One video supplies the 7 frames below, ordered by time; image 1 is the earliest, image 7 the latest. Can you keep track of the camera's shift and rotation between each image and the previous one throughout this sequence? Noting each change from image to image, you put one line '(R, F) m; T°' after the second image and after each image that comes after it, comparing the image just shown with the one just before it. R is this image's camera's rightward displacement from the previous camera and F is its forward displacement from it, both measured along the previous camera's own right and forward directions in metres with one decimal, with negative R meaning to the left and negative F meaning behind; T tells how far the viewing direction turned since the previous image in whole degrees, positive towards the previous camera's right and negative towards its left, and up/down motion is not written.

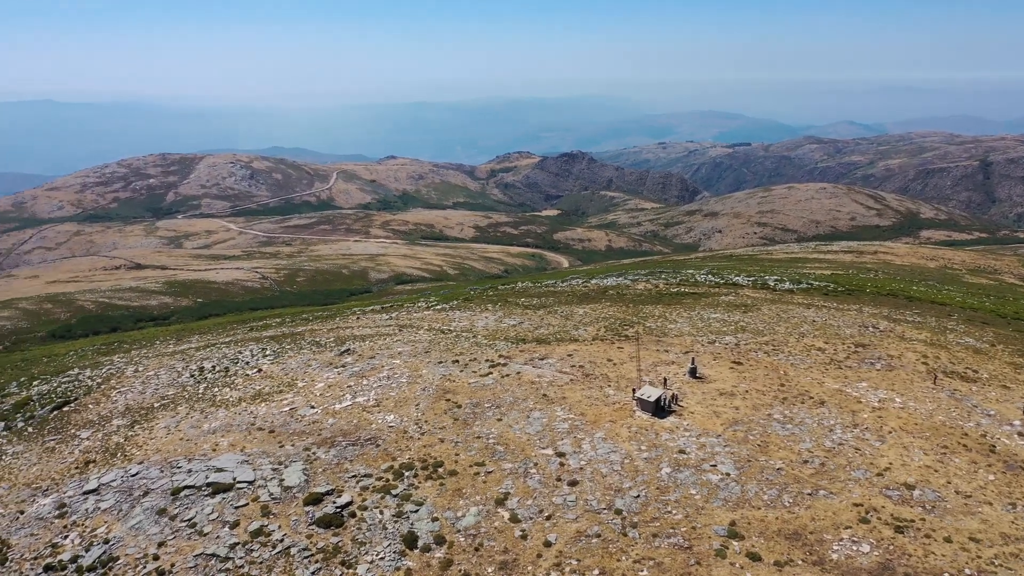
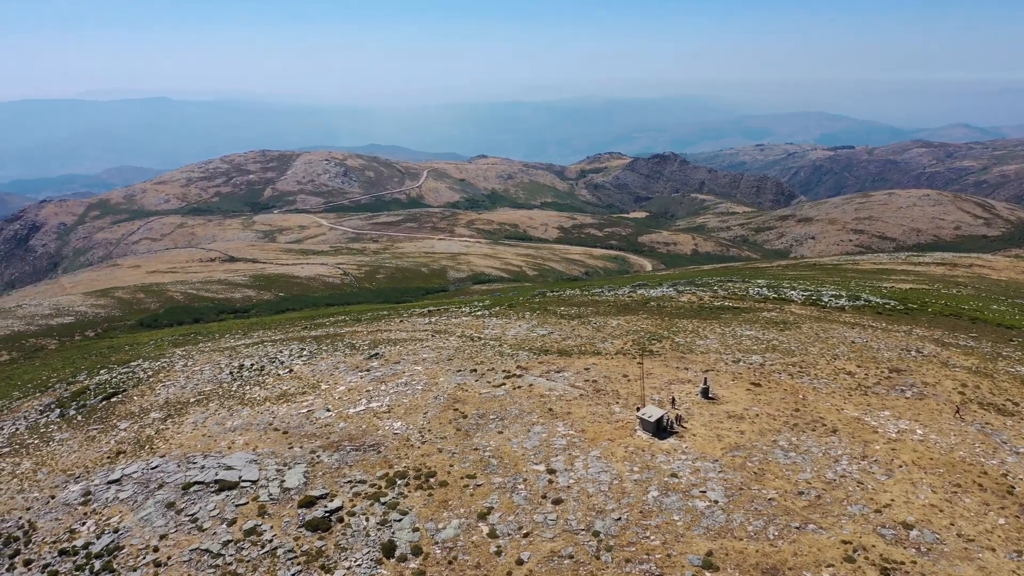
(+2.5, 0.0) m; -6°
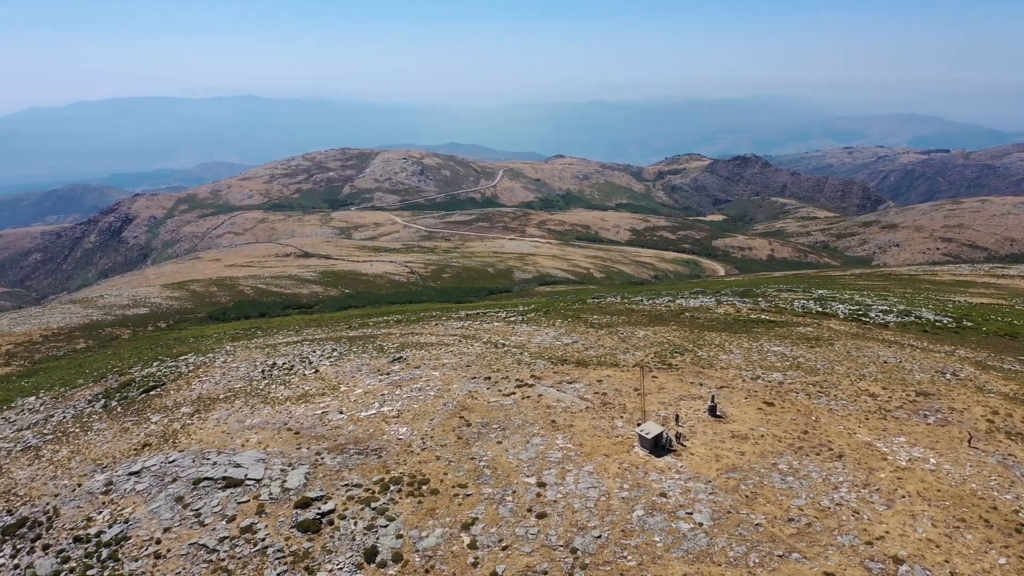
(+2.2, 0.0) m; -5°
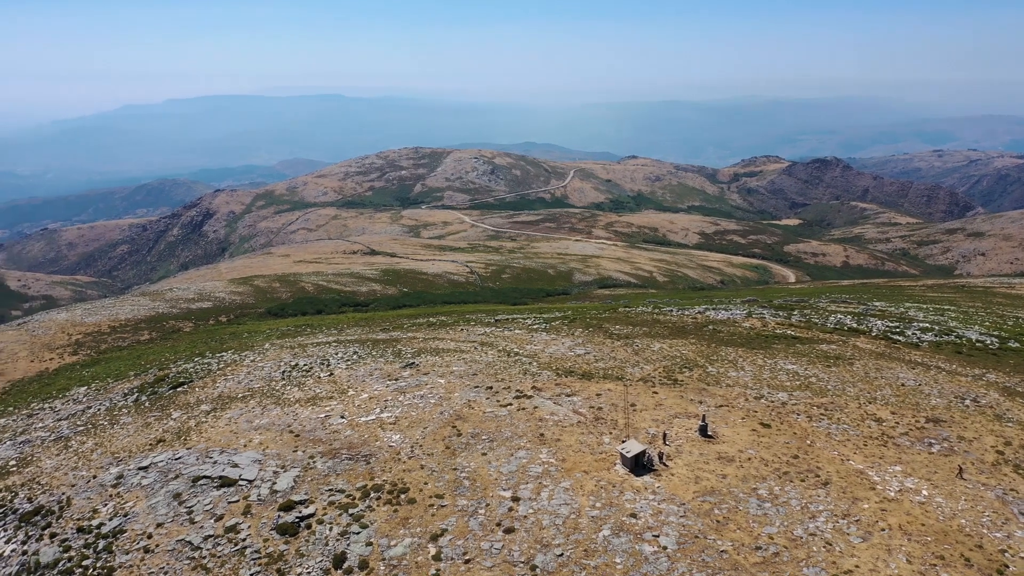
(+2.5, 0.0) m; -5°
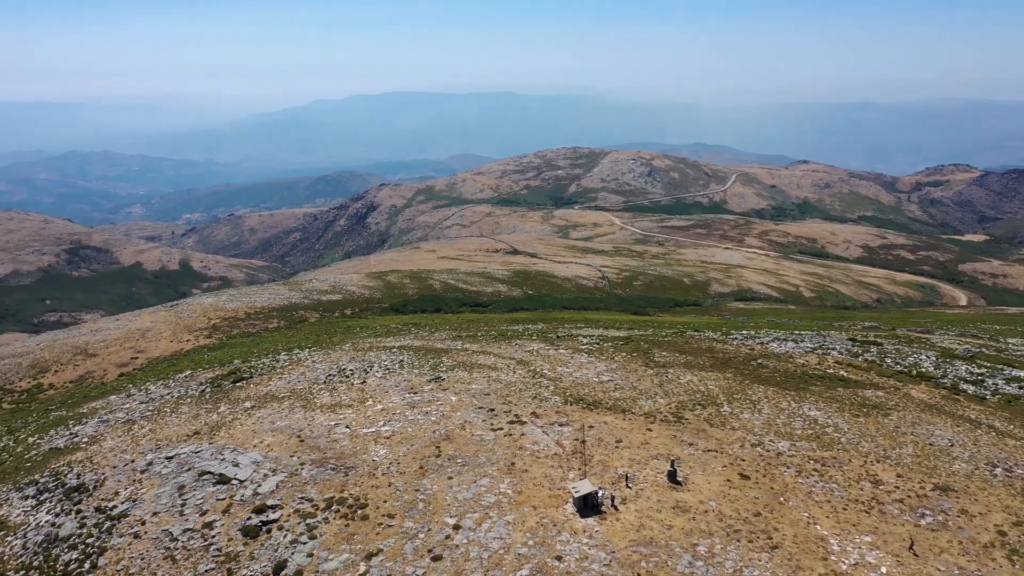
(+5.6, +0.2) m; -11°
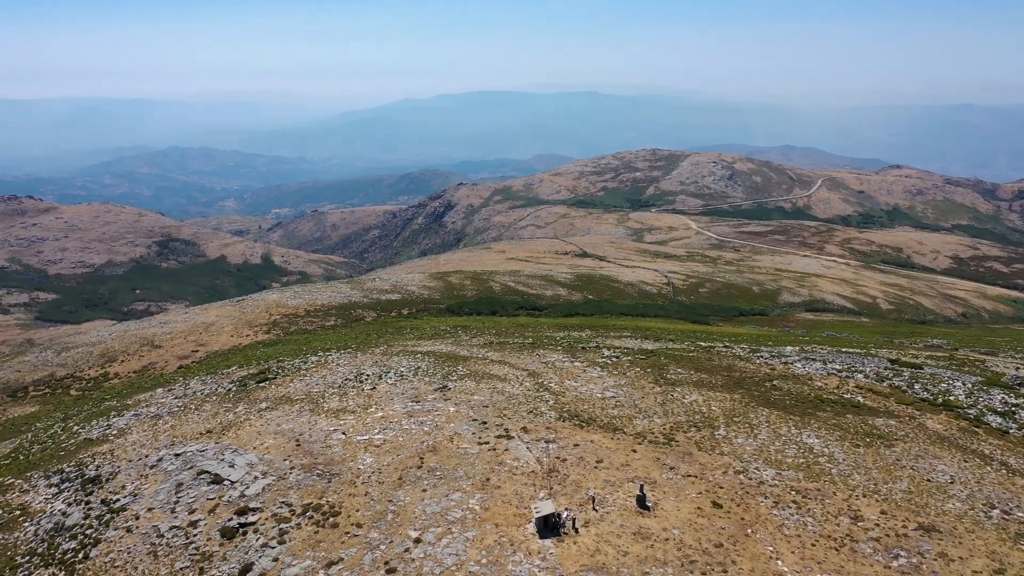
(+3.1, 0.0) m; -6°
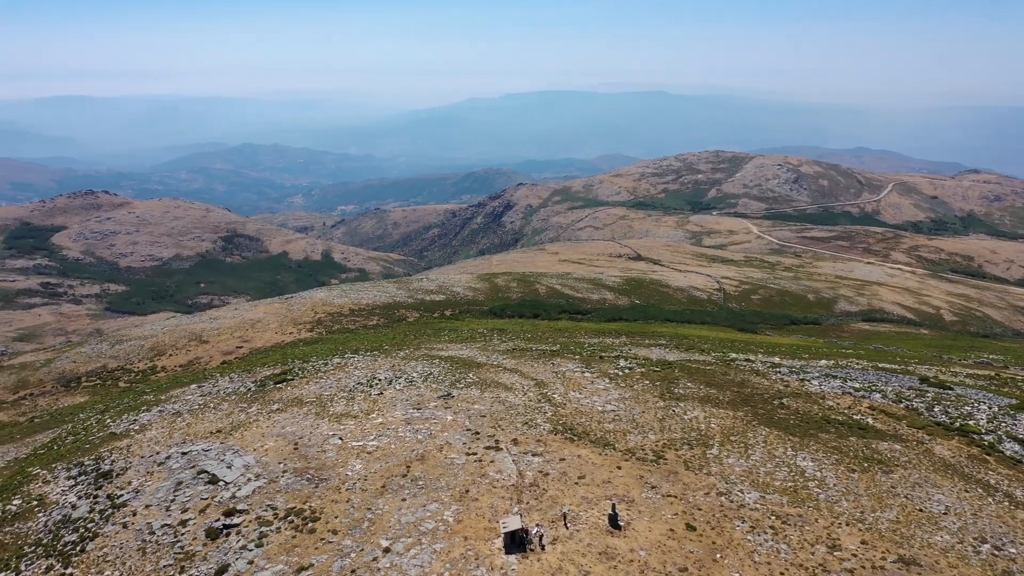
(+2.5, 0.0) m; -4°
